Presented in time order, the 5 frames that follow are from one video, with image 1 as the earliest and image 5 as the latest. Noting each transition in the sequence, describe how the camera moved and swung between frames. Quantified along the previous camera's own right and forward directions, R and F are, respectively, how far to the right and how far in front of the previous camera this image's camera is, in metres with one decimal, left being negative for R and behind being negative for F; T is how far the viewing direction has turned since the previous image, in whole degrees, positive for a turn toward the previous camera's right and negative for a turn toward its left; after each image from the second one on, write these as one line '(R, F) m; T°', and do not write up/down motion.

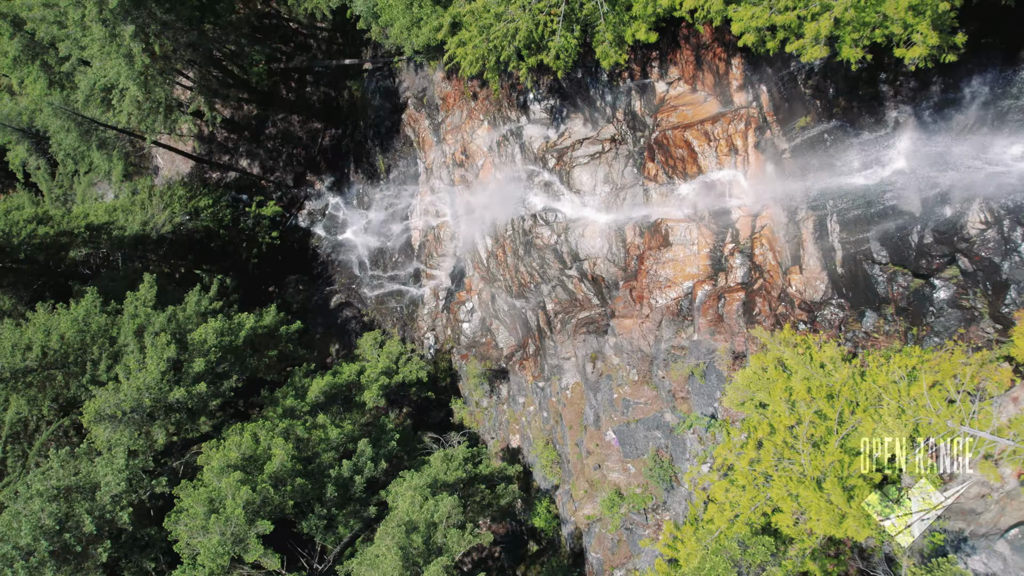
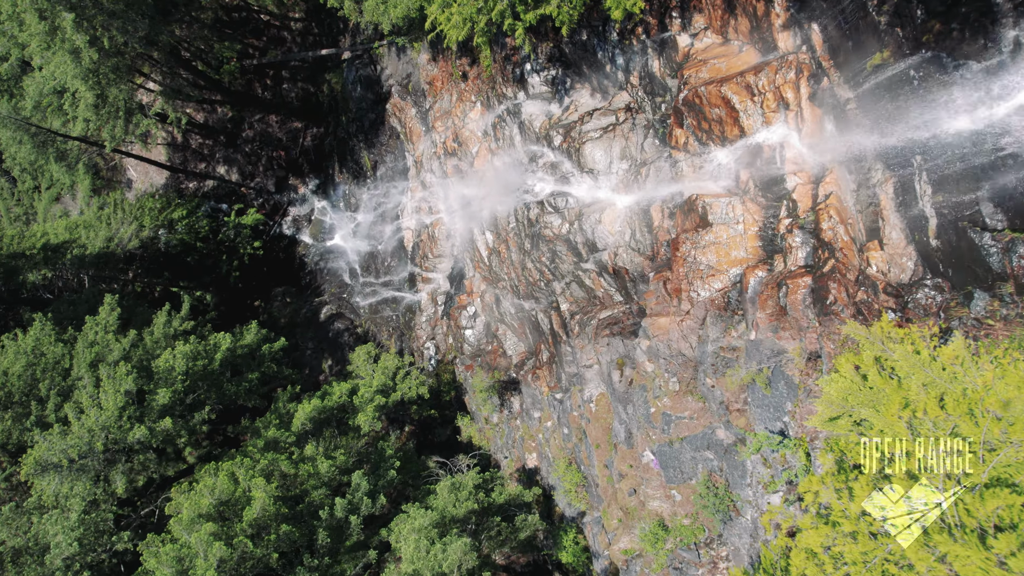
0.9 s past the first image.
(-0.2, +3.2) m; 0°
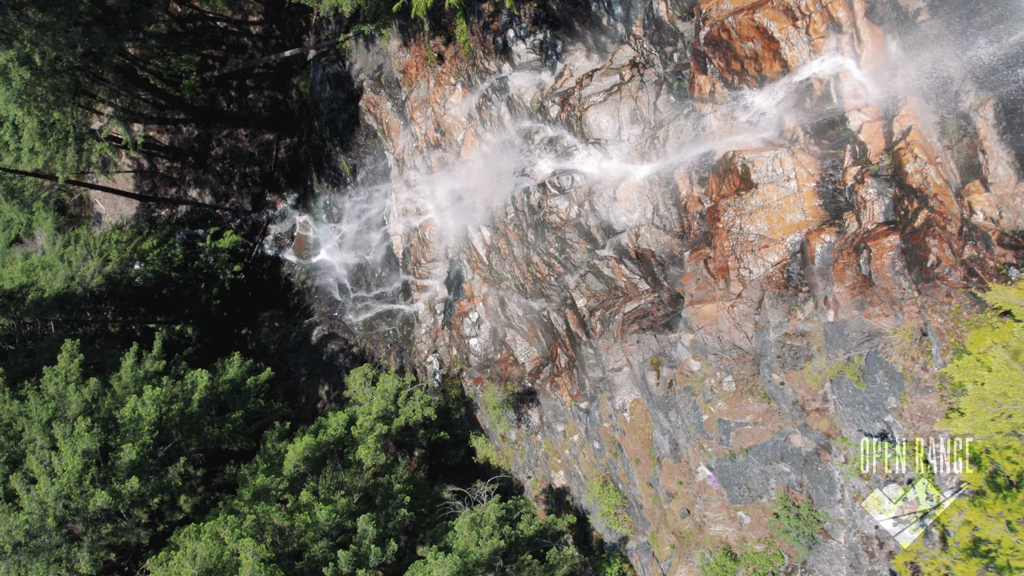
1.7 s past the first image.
(-0.2, +2.9) m; 0°
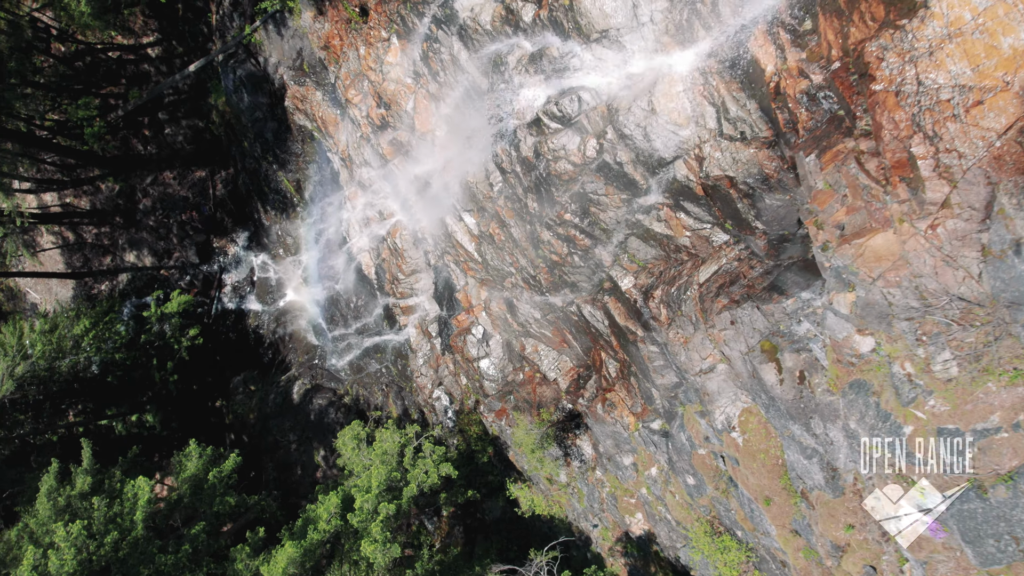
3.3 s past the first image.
(-0.2, +5.7) m; 0°
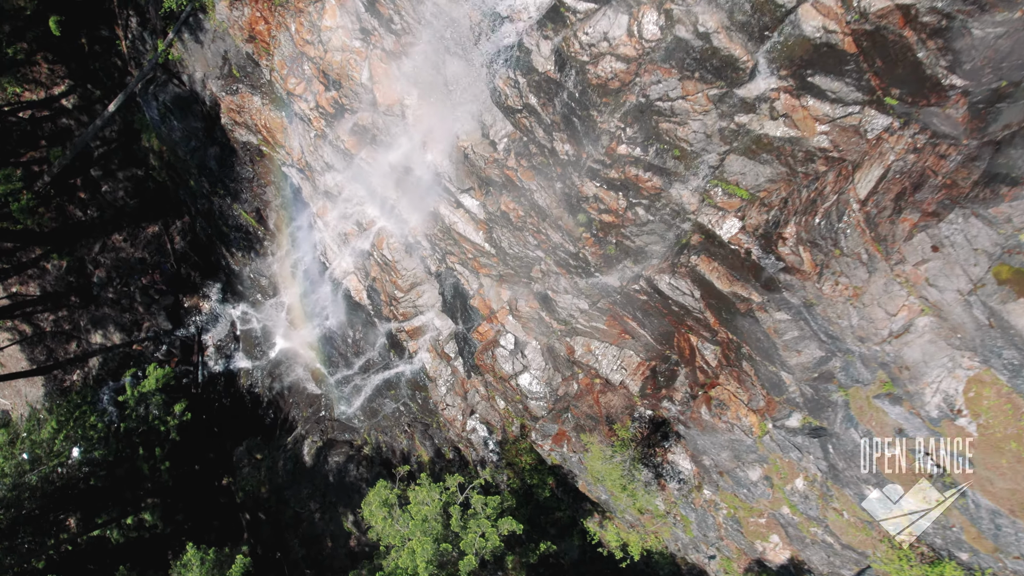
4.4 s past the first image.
(-0.7, +3.9) m; 0°
